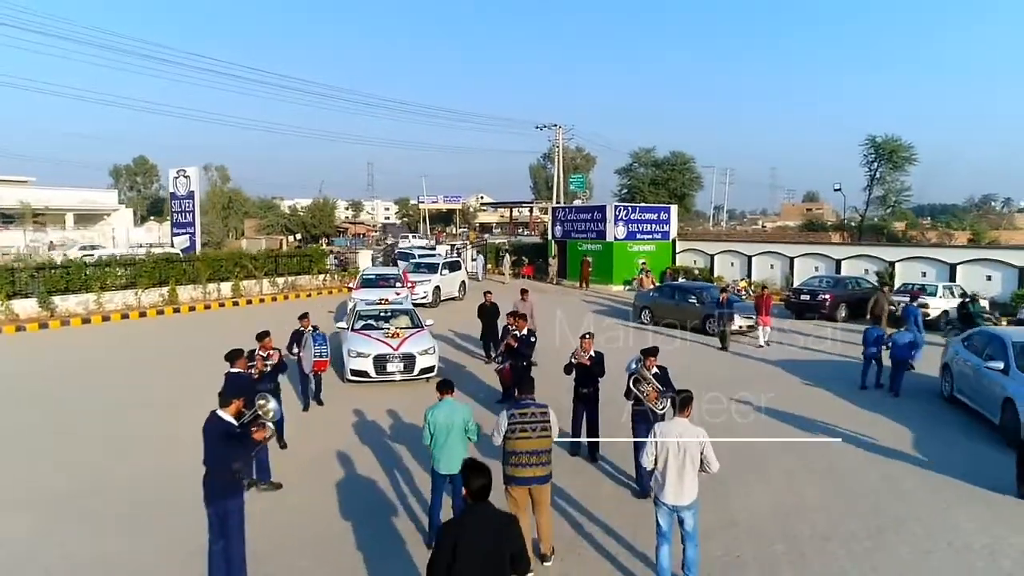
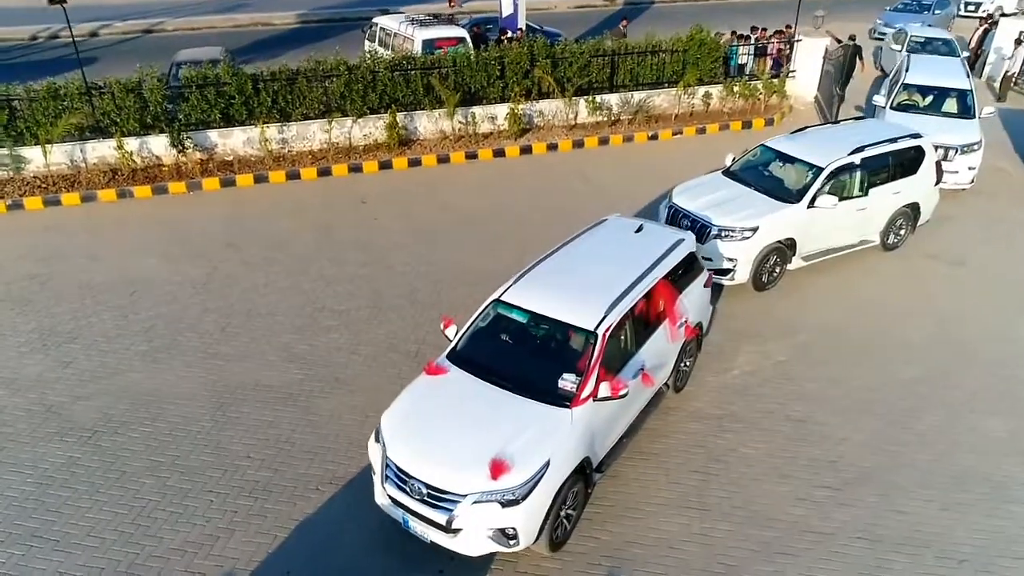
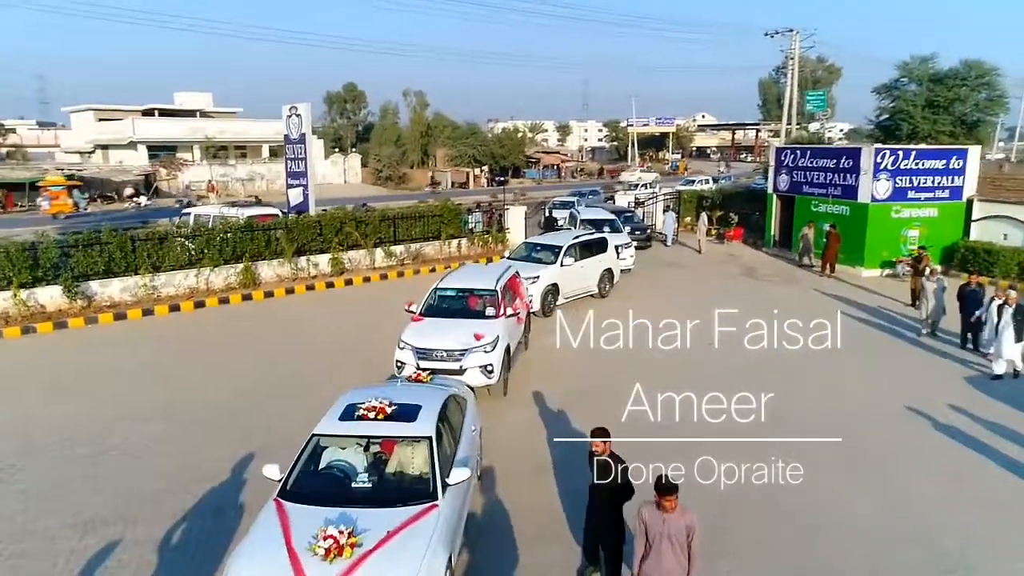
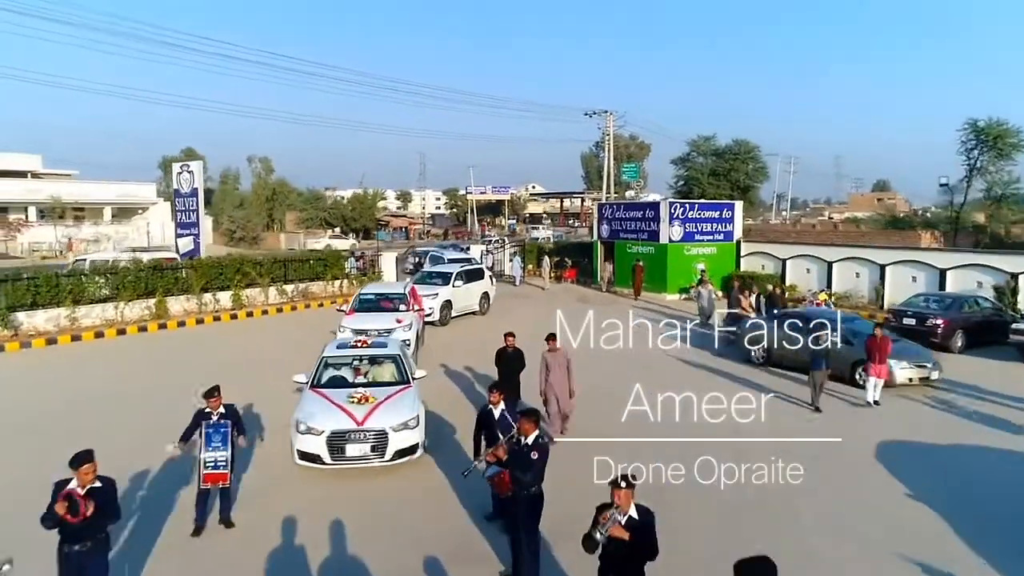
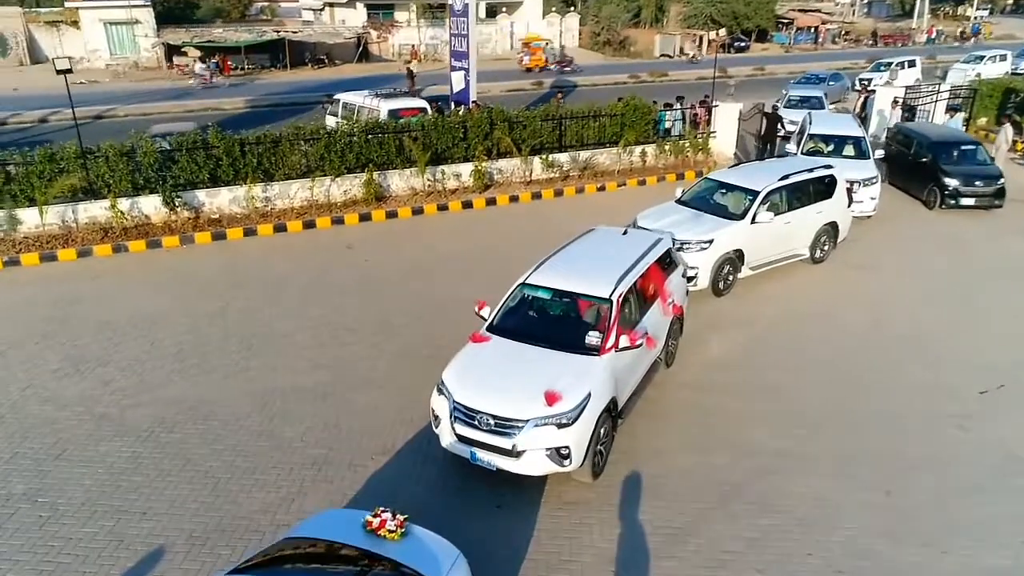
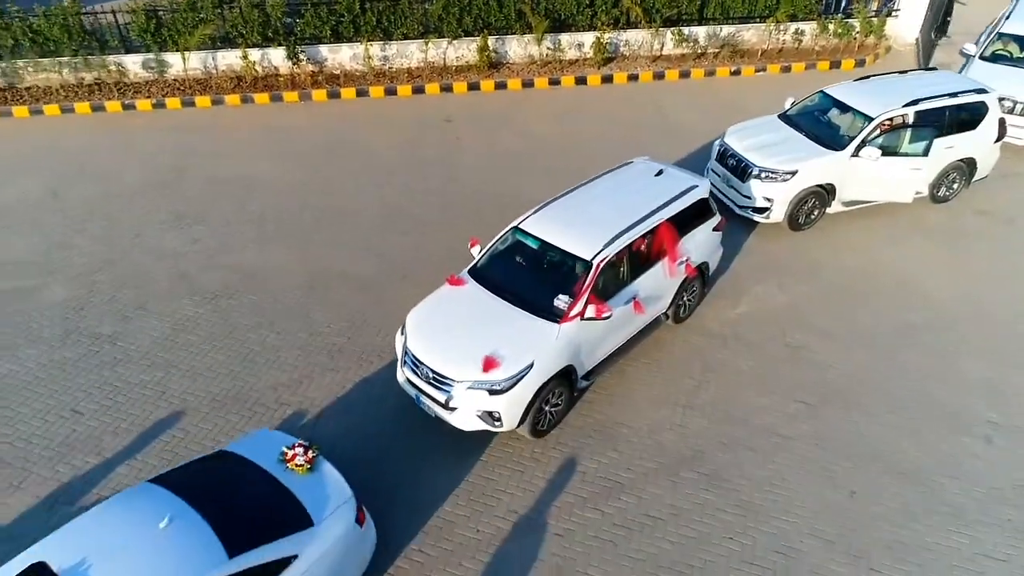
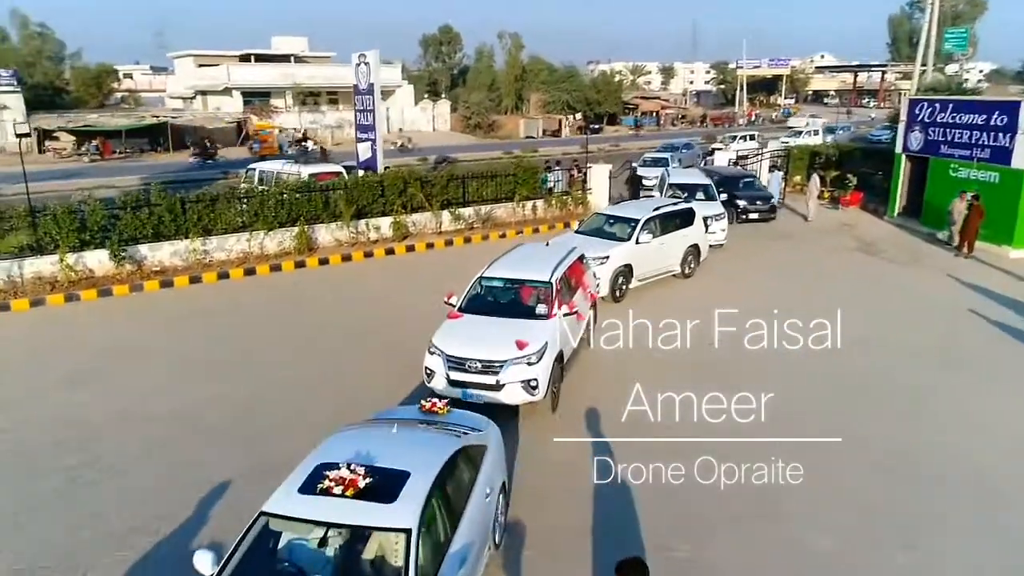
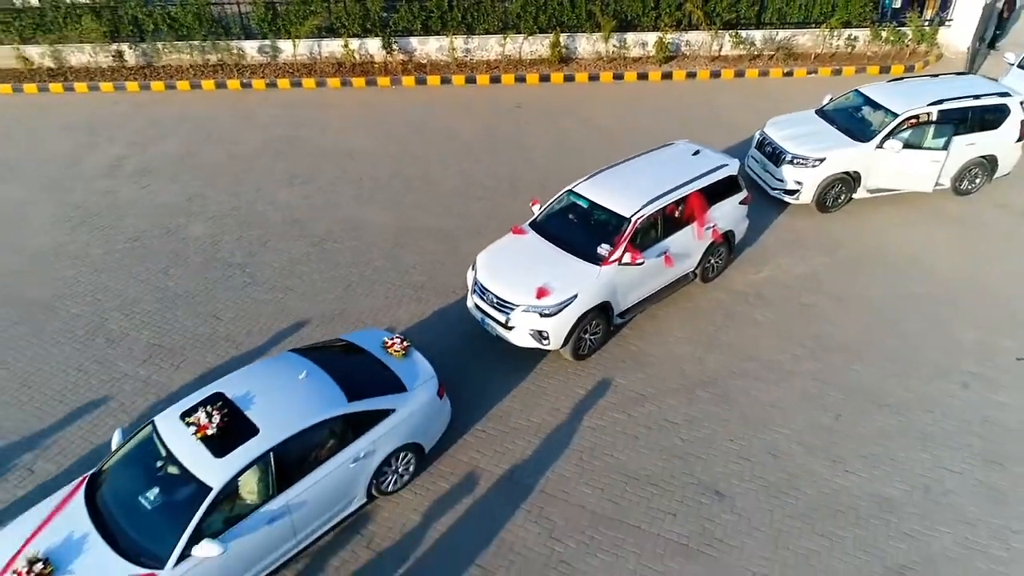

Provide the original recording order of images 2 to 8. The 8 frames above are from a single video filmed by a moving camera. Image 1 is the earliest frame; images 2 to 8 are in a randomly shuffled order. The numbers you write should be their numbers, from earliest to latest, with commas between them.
4, 3, 7, 5, 2, 6, 8
